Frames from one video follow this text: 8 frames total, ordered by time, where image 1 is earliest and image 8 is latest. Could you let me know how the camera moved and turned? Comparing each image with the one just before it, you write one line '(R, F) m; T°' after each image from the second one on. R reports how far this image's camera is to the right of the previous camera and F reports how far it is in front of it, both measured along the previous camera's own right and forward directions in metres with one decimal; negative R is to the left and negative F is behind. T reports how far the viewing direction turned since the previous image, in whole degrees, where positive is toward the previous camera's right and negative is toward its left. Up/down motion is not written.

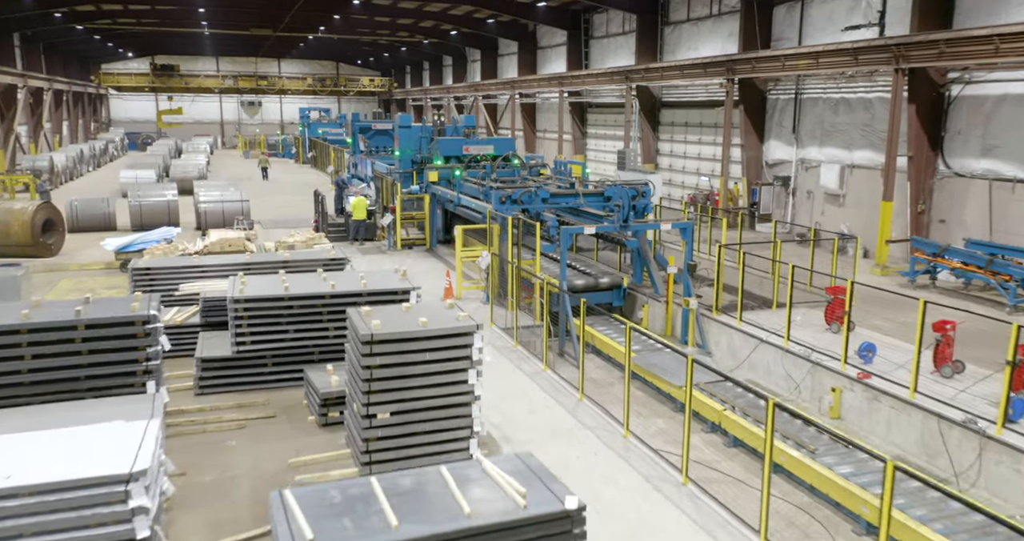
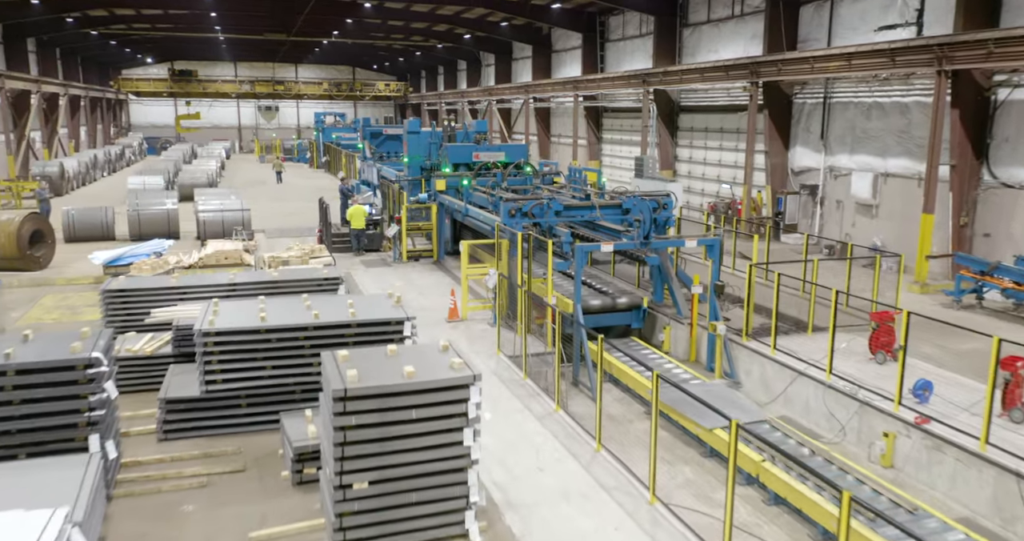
(+0.1, +0.9) m; -1°
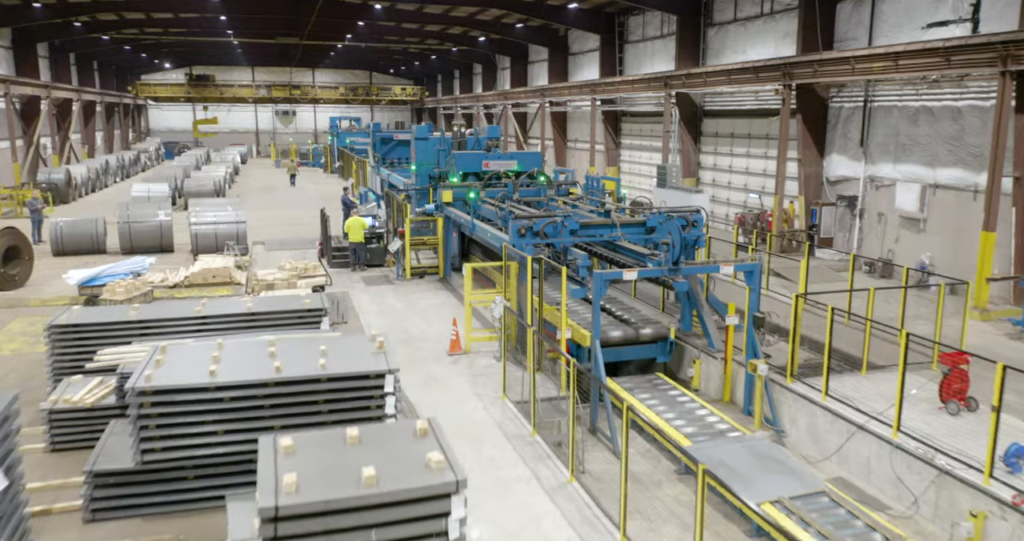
(+0.1, +1.2) m; -1°
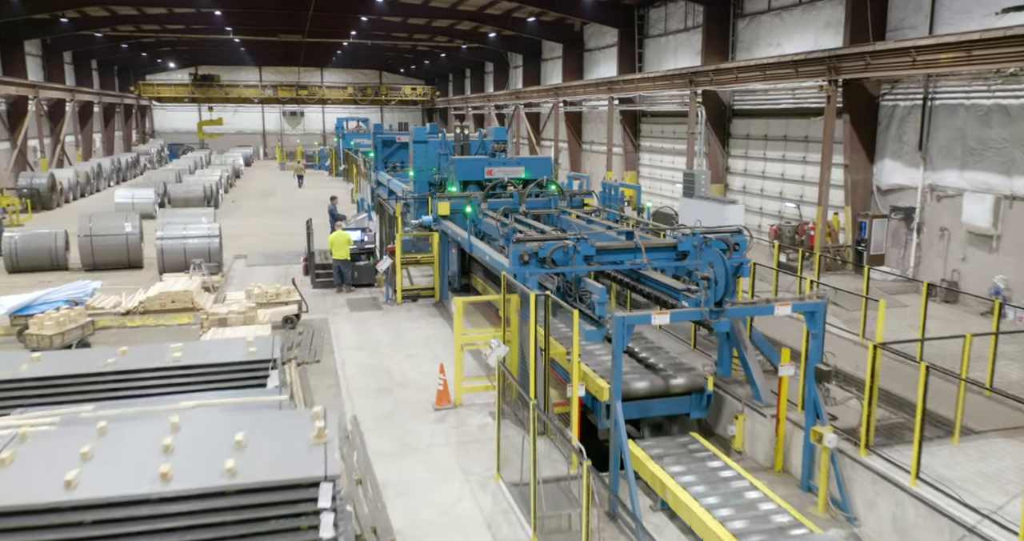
(+0.2, +1.9) m; -1°
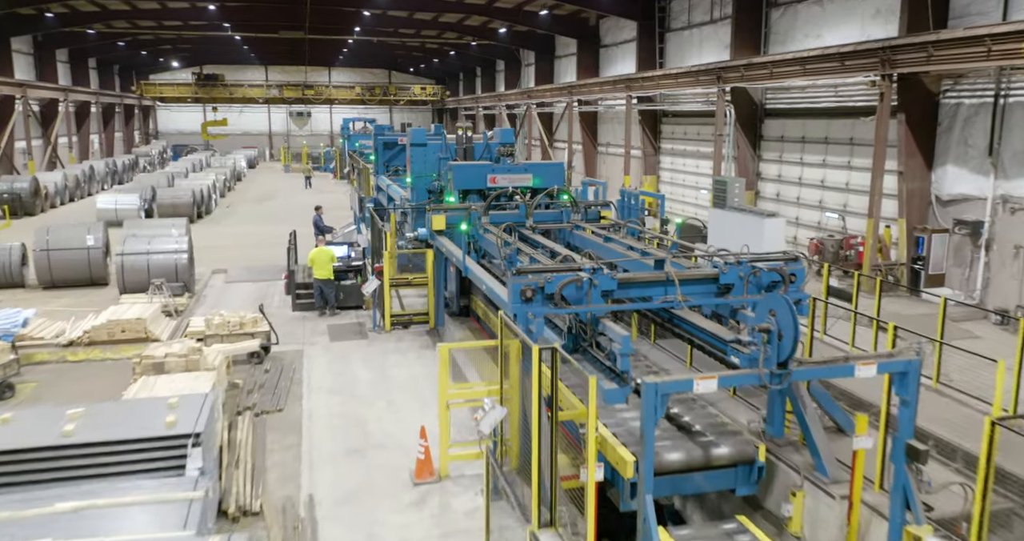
(+0.1, +1.7) m; -1°
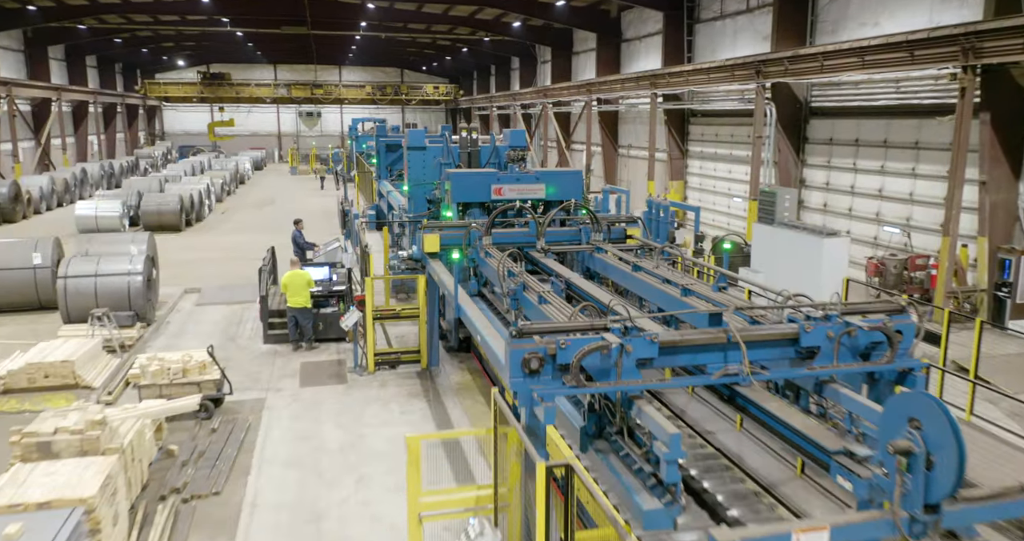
(+0.1, +1.9) m; -1°
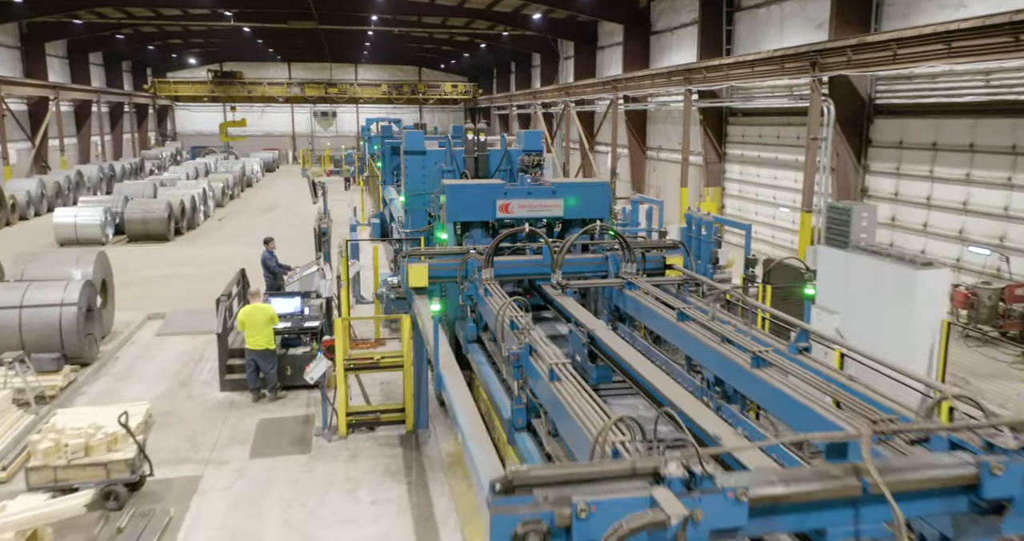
(+0.1, +2.0) m; -2°
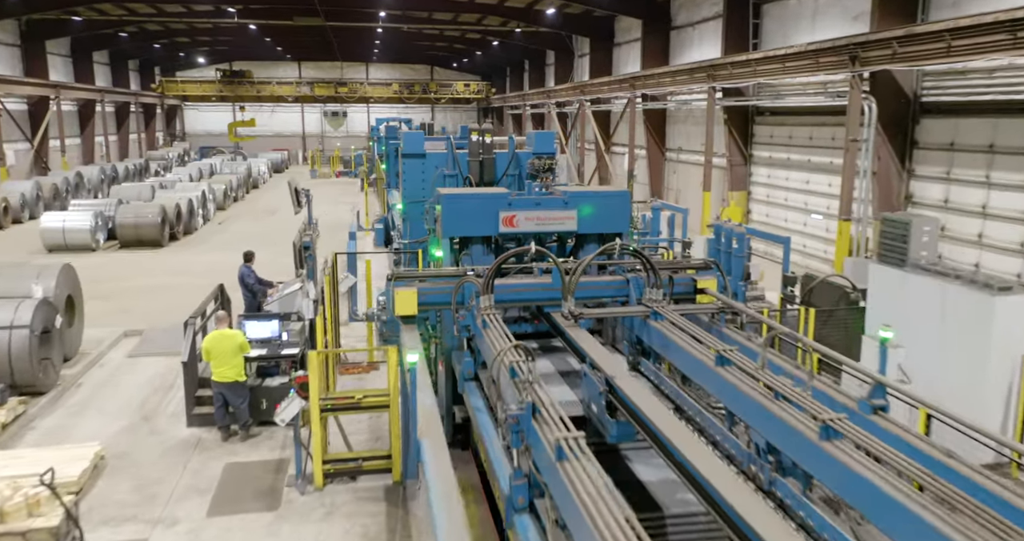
(+0.1, +1.1) m; -1°
